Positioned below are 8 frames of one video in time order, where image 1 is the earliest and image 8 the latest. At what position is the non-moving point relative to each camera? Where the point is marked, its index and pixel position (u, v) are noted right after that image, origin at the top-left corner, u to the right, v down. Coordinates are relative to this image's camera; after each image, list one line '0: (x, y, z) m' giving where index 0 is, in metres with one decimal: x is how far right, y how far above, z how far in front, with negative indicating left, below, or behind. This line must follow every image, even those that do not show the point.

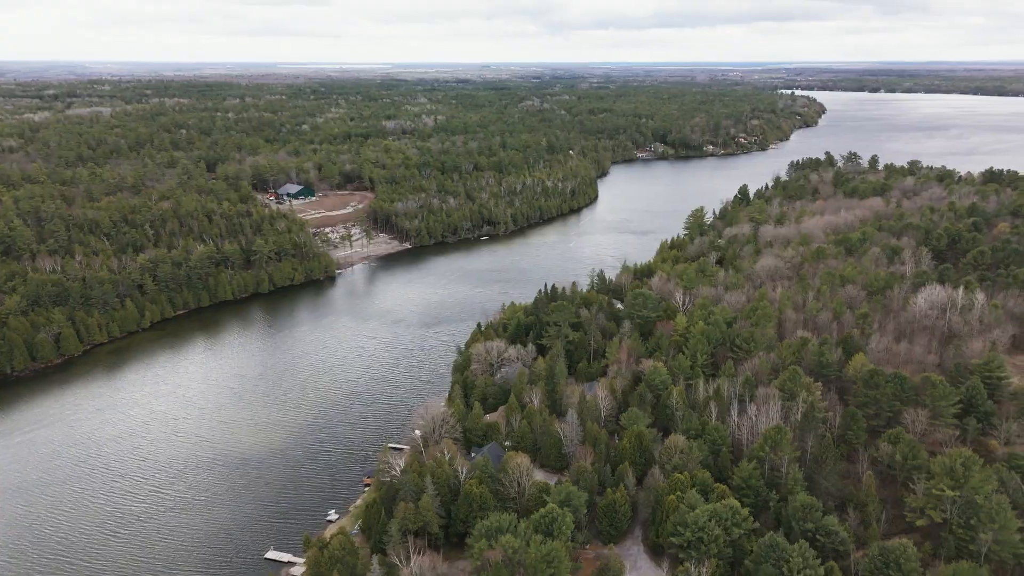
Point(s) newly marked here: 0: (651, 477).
0: (+3.4, -4.6, +18.0) m
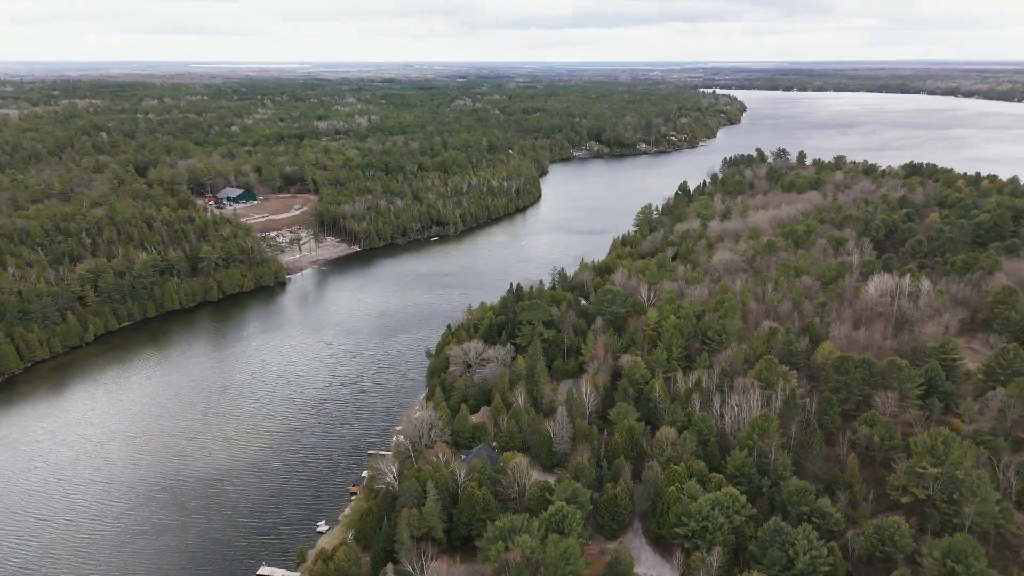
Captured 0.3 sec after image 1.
0: (+3.4, -4.5, +18.3) m
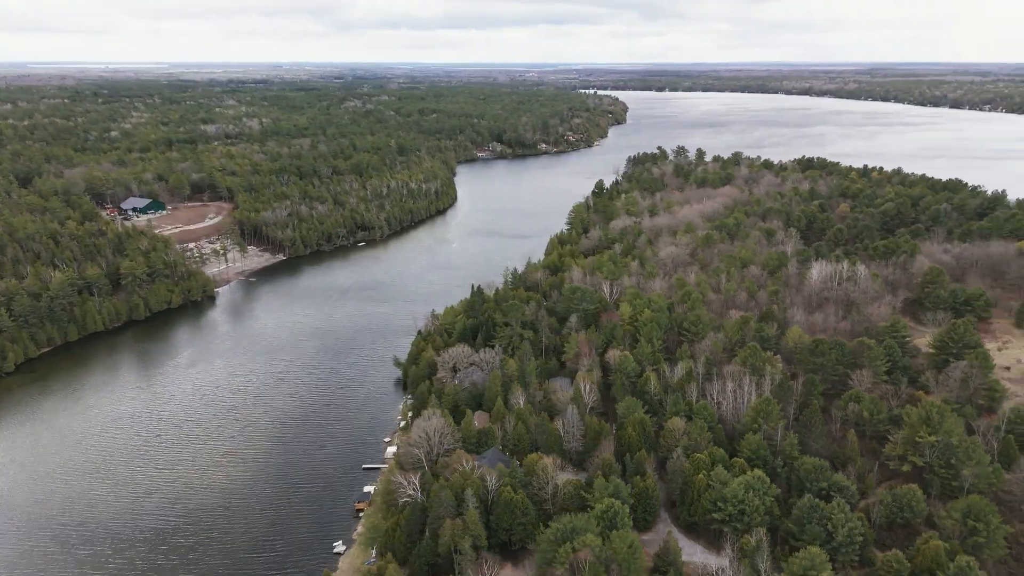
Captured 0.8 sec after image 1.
0: (+4.0, -4.4, +18.7) m
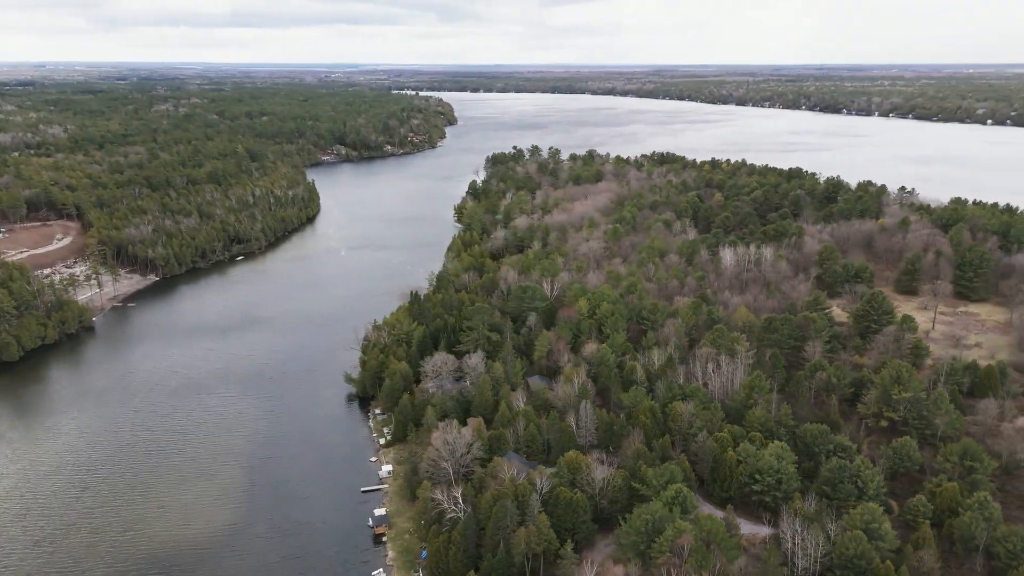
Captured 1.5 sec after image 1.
0: (+4.9, -4.1, +19.7) m
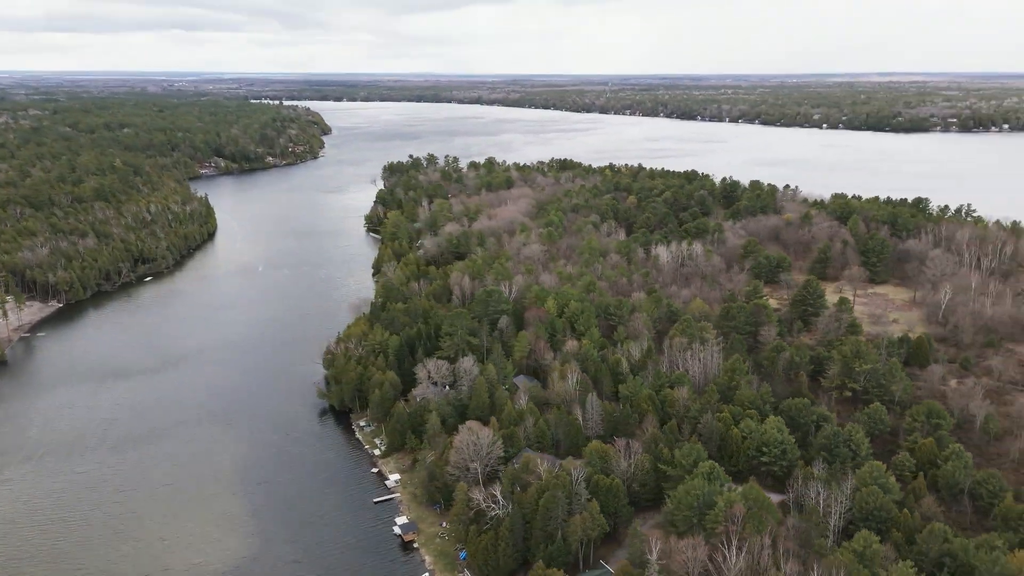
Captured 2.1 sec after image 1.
0: (+5.4, -3.9, +21.1) m
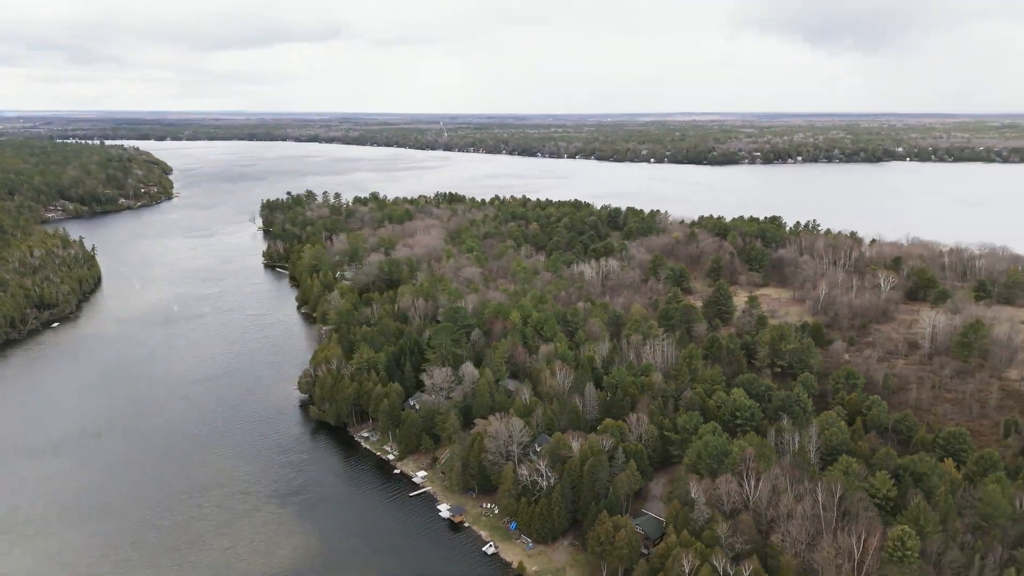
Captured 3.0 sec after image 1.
0: (+5.8, -3.8, +25.3) m
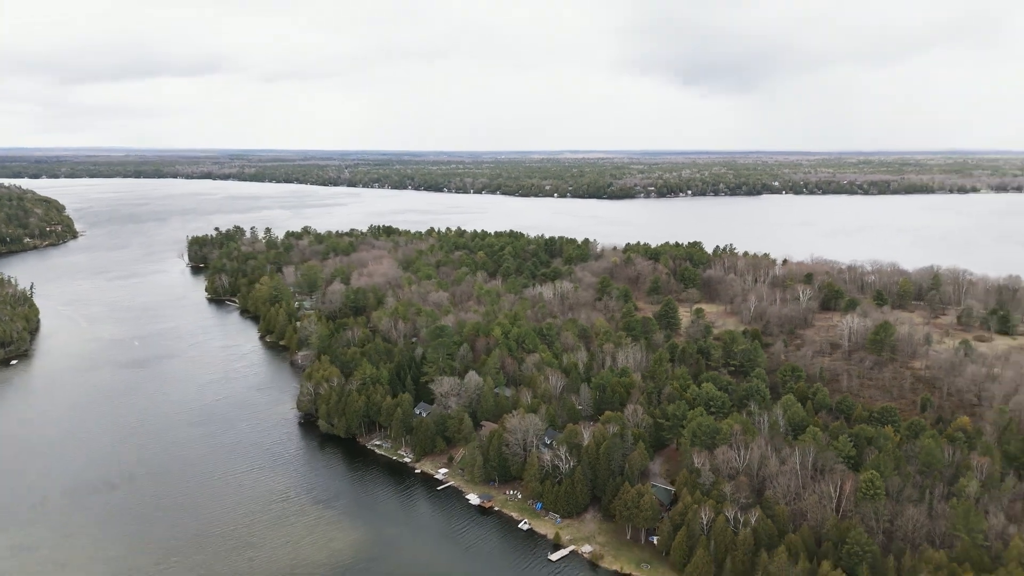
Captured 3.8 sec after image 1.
0: (+5.9, -4.2, +29.2) m
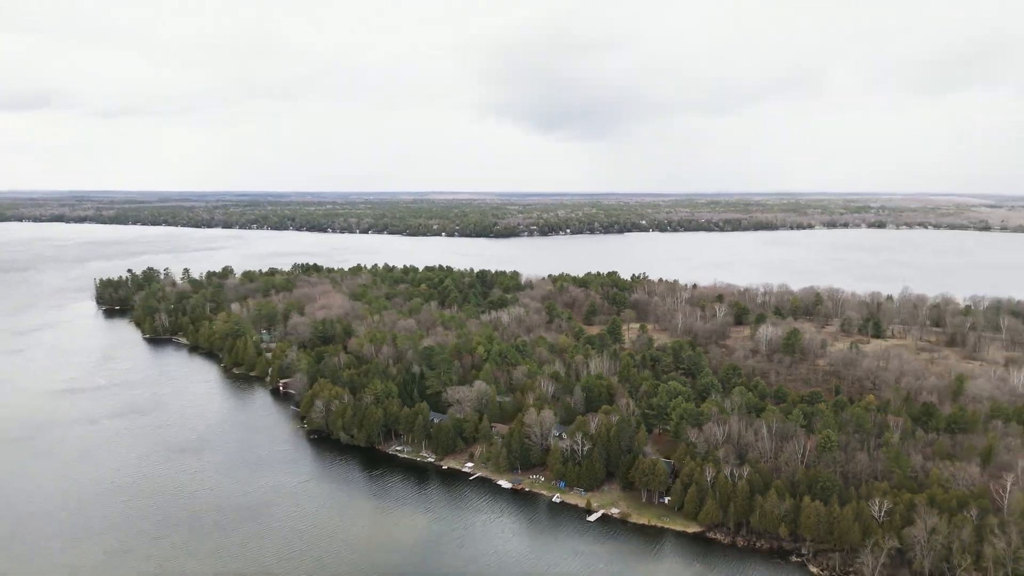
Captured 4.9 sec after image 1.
0: (+6.0, -4.9, +34.9) m
